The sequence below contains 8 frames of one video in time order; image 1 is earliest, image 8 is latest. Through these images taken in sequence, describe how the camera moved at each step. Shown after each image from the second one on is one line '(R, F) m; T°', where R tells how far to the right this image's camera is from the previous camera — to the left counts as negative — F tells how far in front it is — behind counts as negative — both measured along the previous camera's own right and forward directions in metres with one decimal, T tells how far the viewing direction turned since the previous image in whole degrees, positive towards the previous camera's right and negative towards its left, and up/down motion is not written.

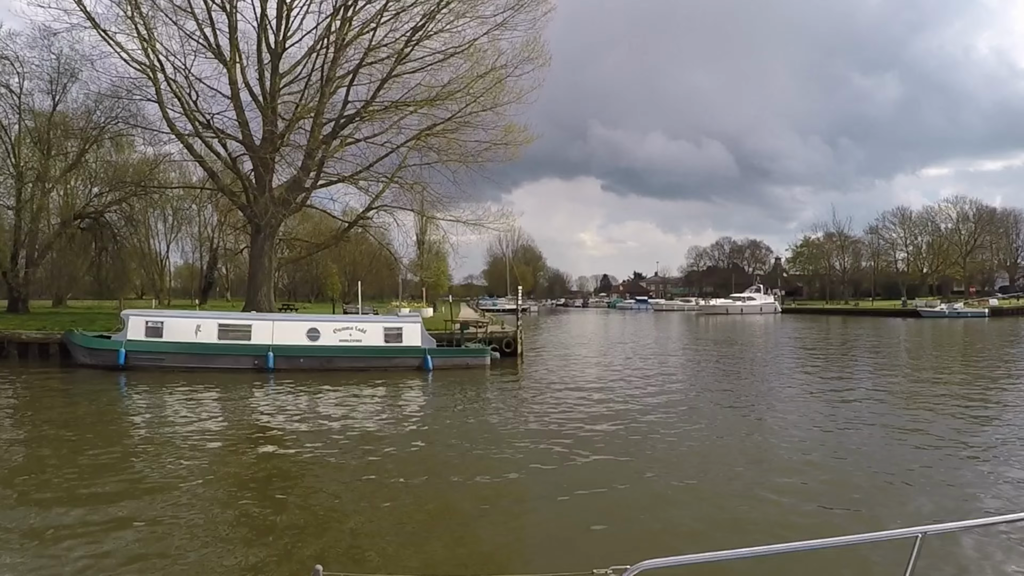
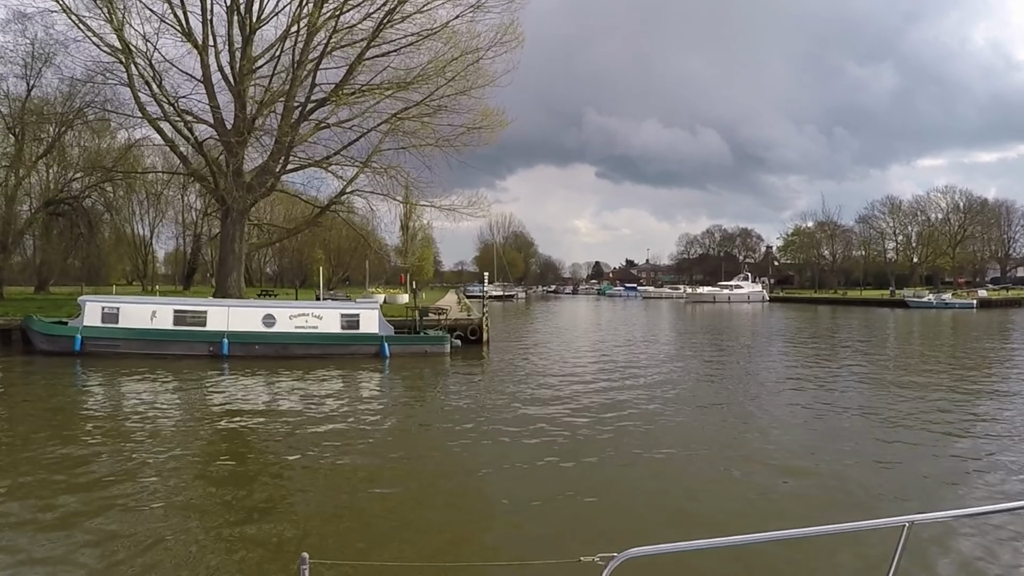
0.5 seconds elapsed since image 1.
(+0.6, +0.2) m; +1°
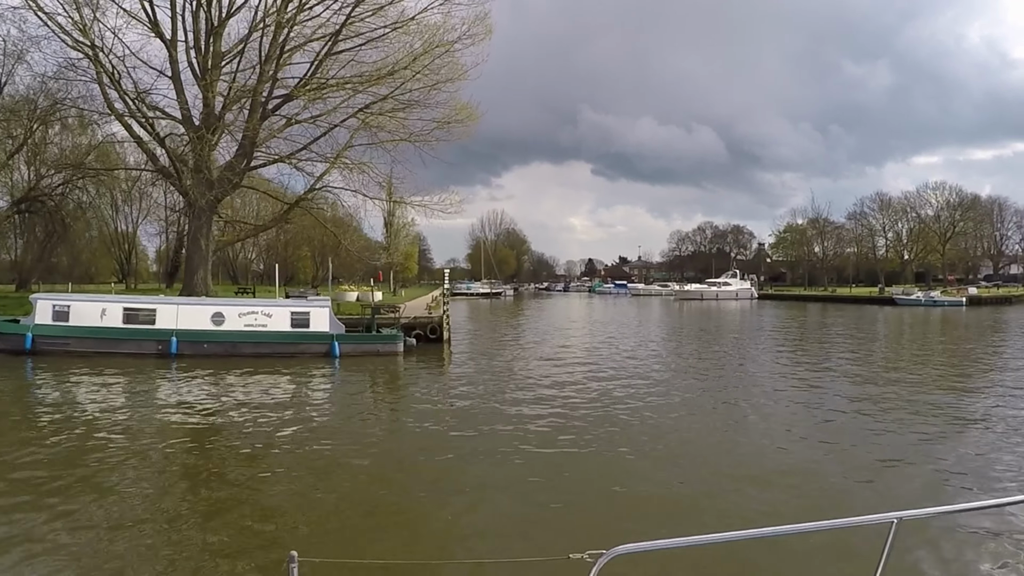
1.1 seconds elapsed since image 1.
(+0.7, +0.1) m; +1°
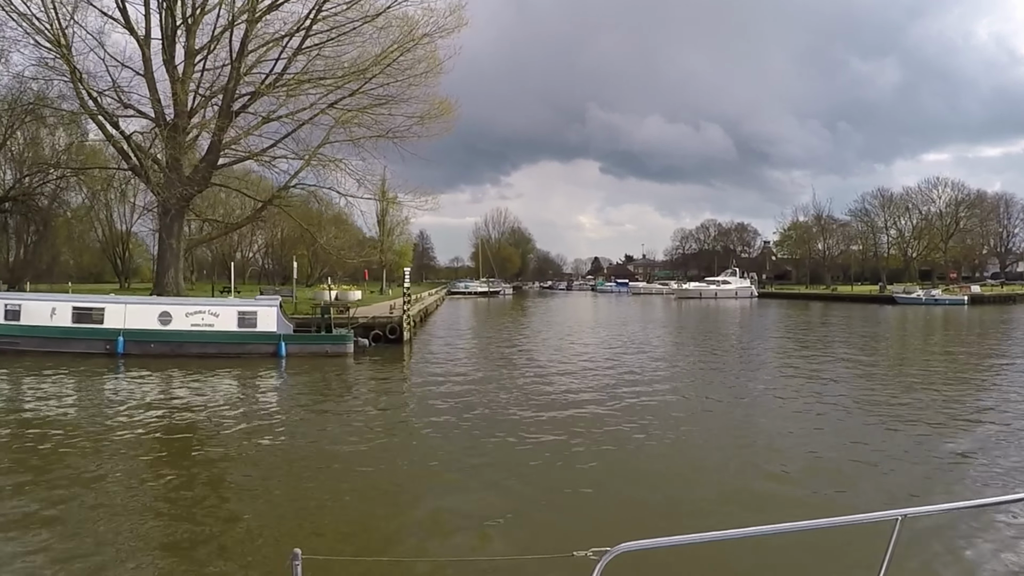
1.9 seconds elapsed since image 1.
(+0.9, +0.3) m; 0°
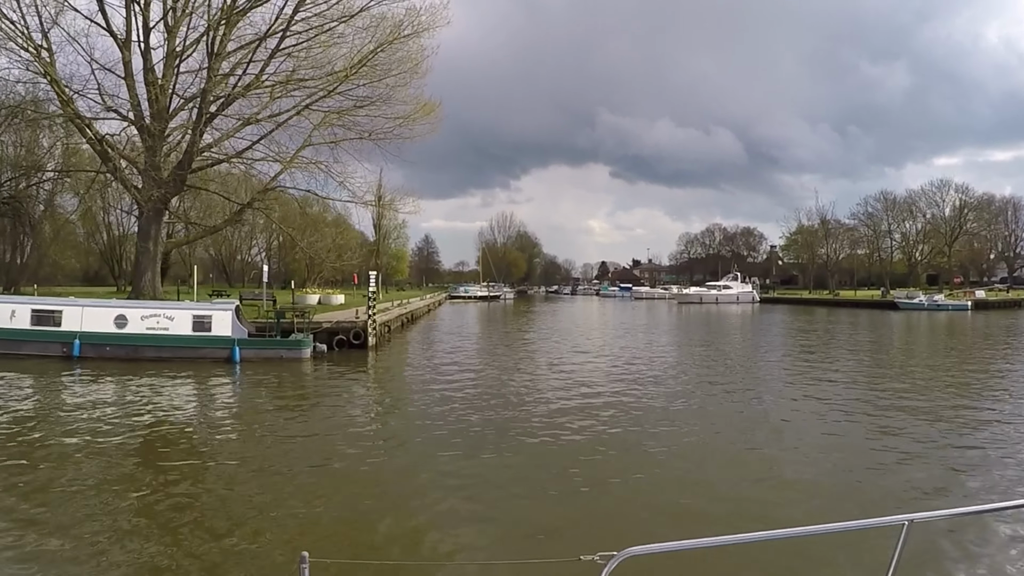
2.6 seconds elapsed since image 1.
(+0.8, +0.2) m; -1°
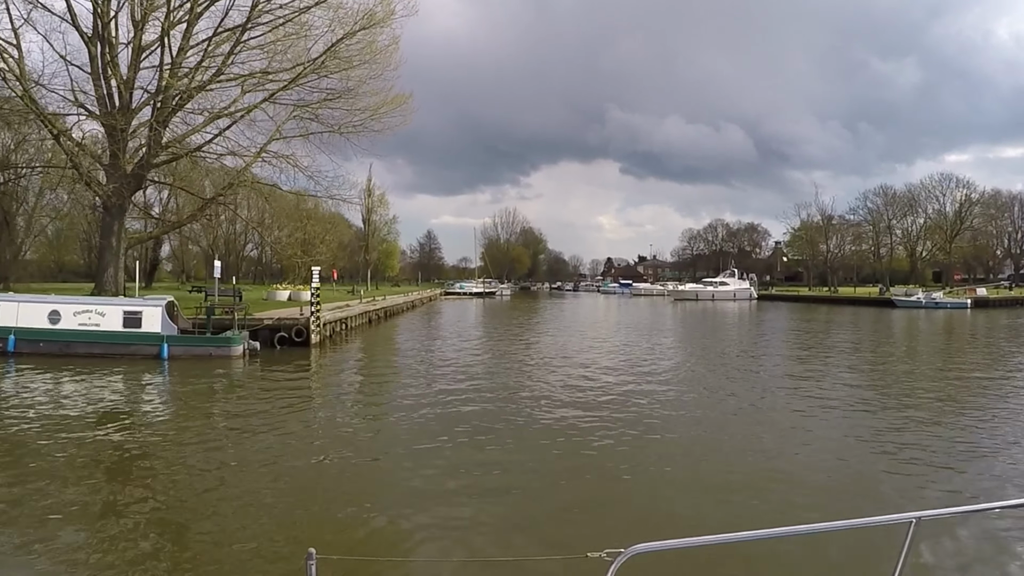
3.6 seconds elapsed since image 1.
(+1.3, 0.0) m; 0°
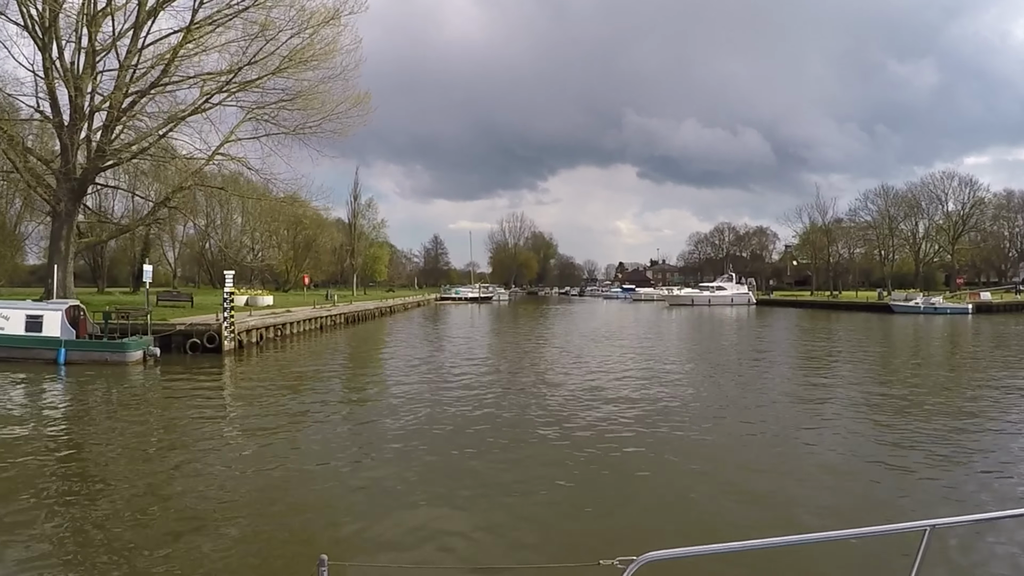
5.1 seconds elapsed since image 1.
(+1.9, 0.0) m; -1°
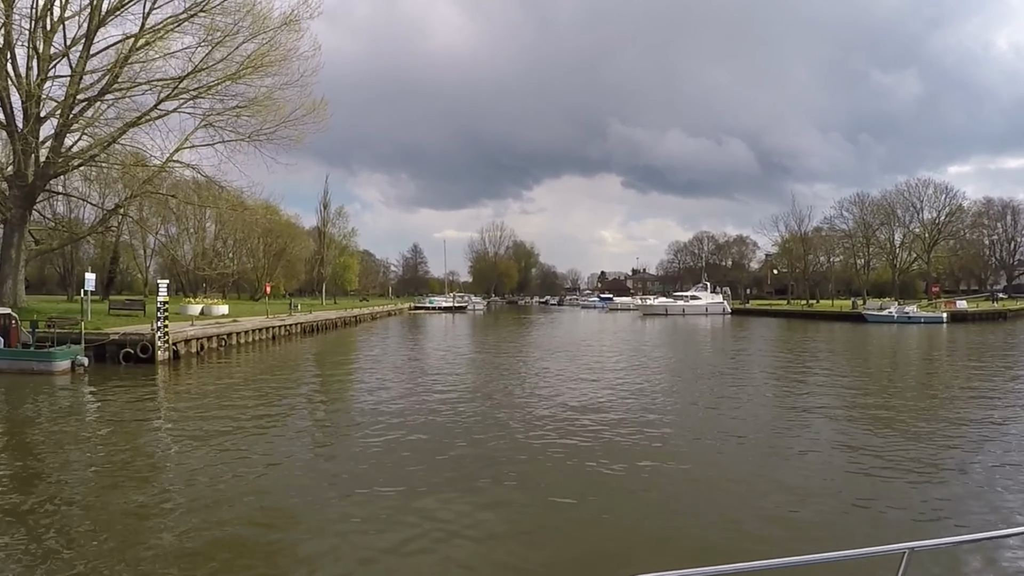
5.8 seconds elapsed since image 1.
(+1.0, -0.3) m; +2°
